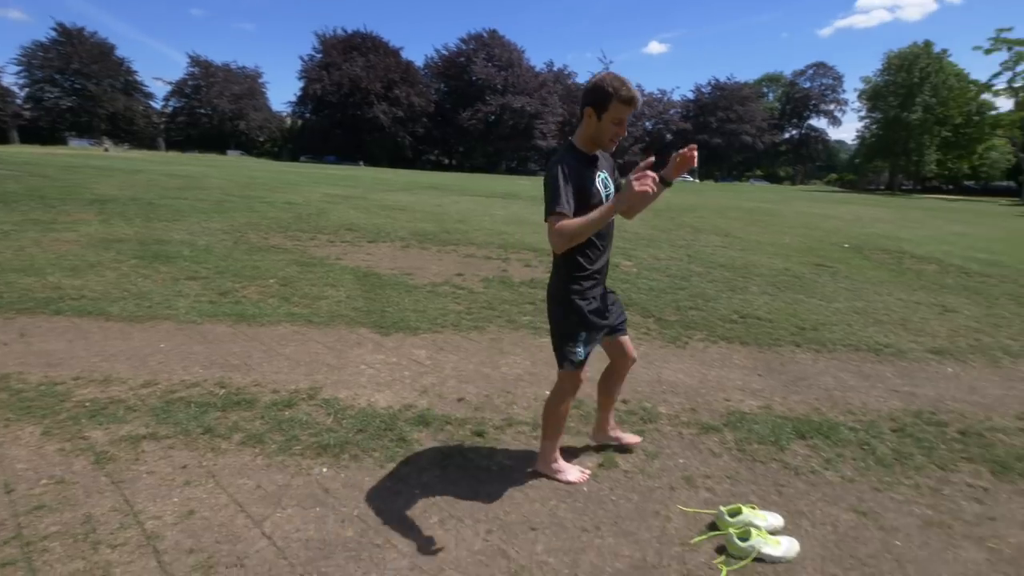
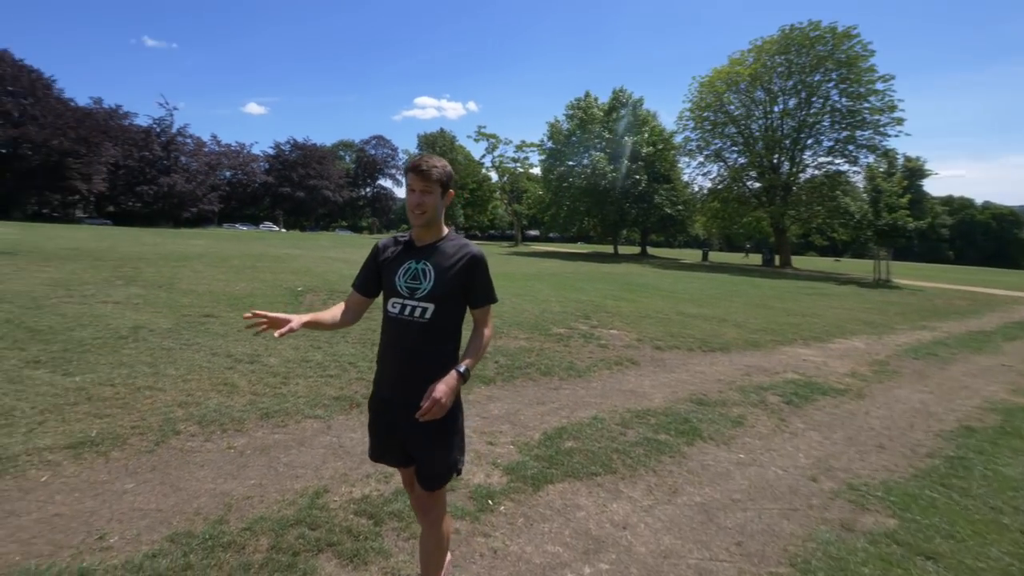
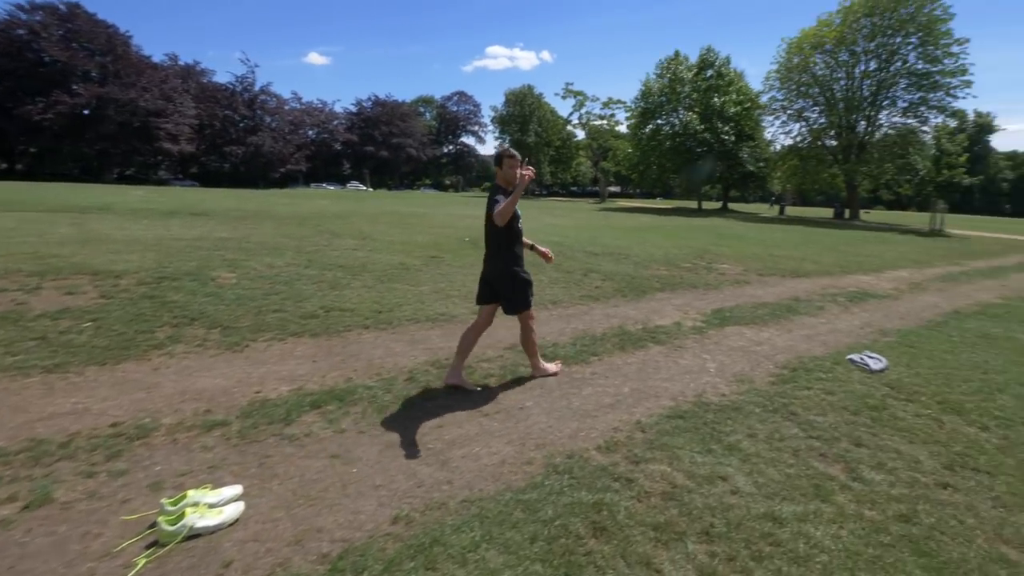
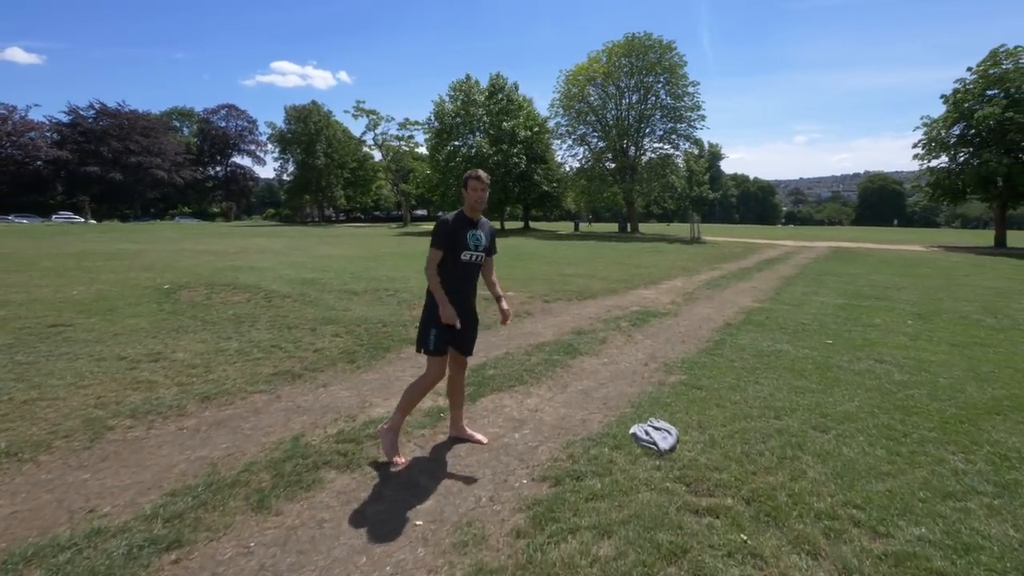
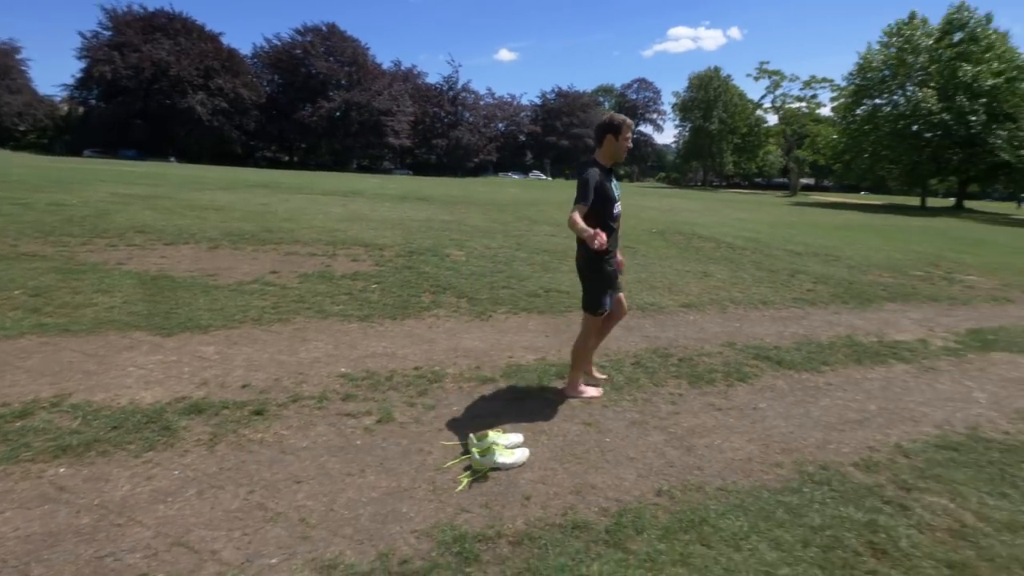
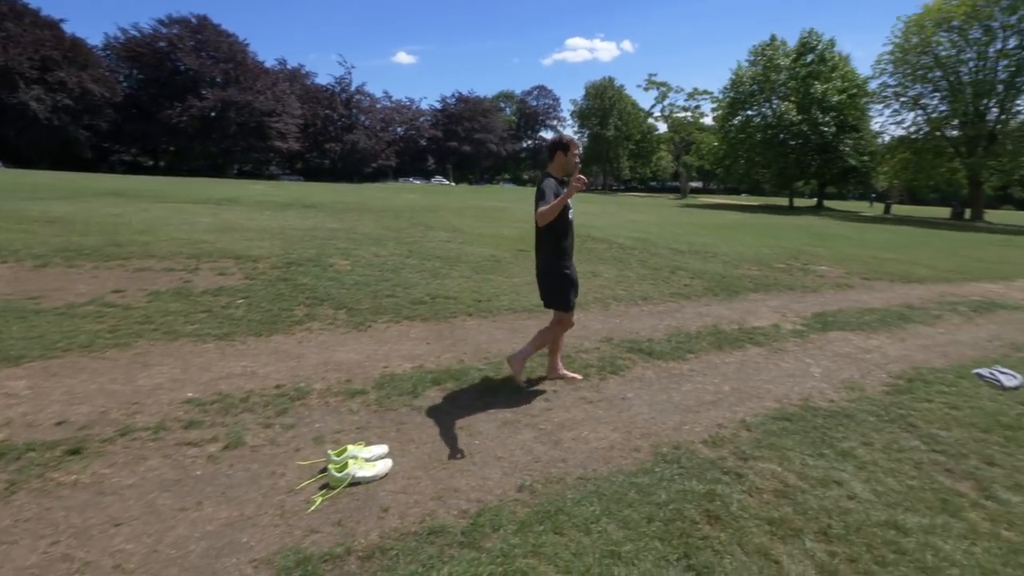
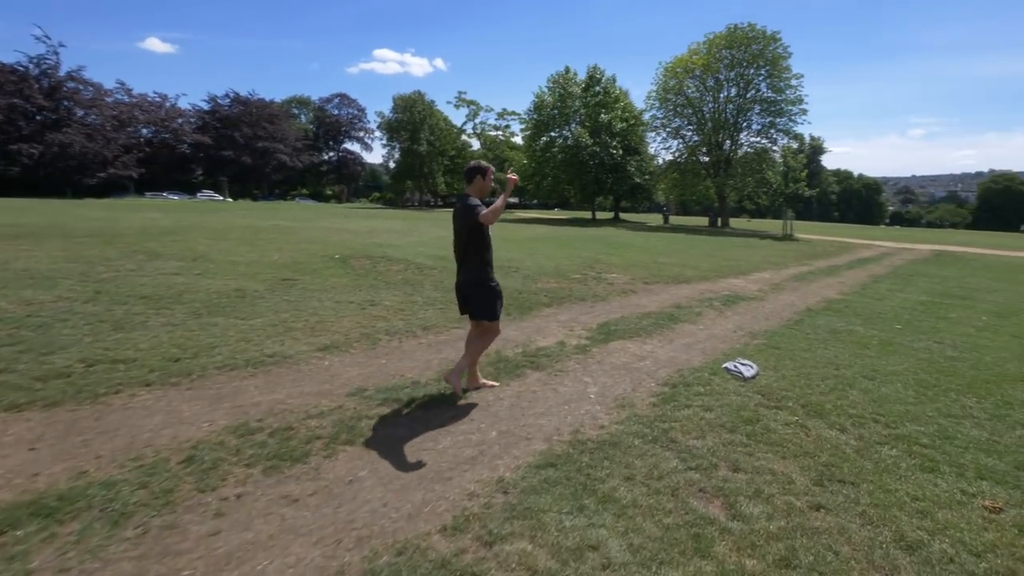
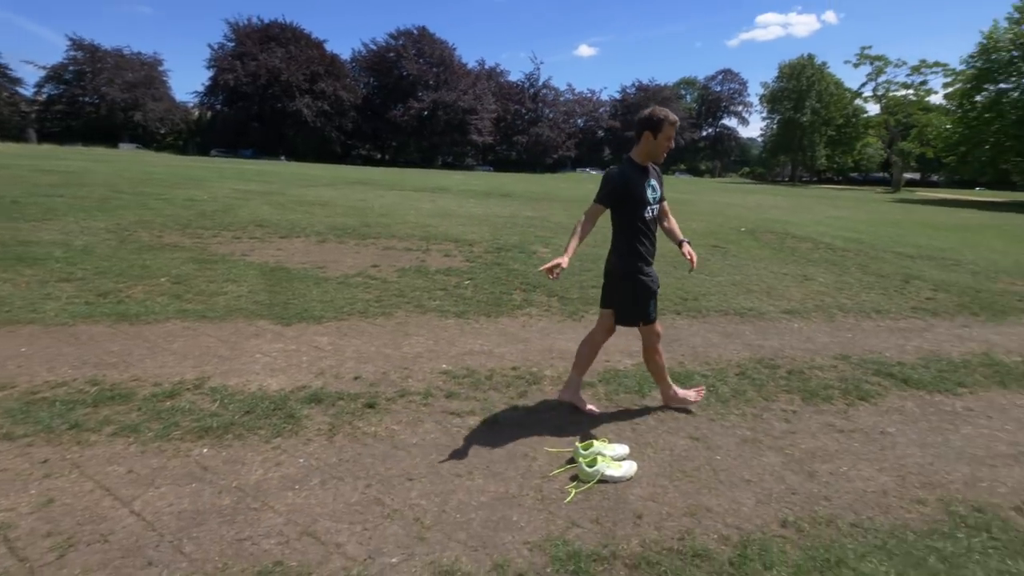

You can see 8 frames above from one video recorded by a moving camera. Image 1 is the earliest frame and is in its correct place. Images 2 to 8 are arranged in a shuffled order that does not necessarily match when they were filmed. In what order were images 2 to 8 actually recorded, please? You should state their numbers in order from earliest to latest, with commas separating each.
8, 5, 6, 3, 7, 4, 2
